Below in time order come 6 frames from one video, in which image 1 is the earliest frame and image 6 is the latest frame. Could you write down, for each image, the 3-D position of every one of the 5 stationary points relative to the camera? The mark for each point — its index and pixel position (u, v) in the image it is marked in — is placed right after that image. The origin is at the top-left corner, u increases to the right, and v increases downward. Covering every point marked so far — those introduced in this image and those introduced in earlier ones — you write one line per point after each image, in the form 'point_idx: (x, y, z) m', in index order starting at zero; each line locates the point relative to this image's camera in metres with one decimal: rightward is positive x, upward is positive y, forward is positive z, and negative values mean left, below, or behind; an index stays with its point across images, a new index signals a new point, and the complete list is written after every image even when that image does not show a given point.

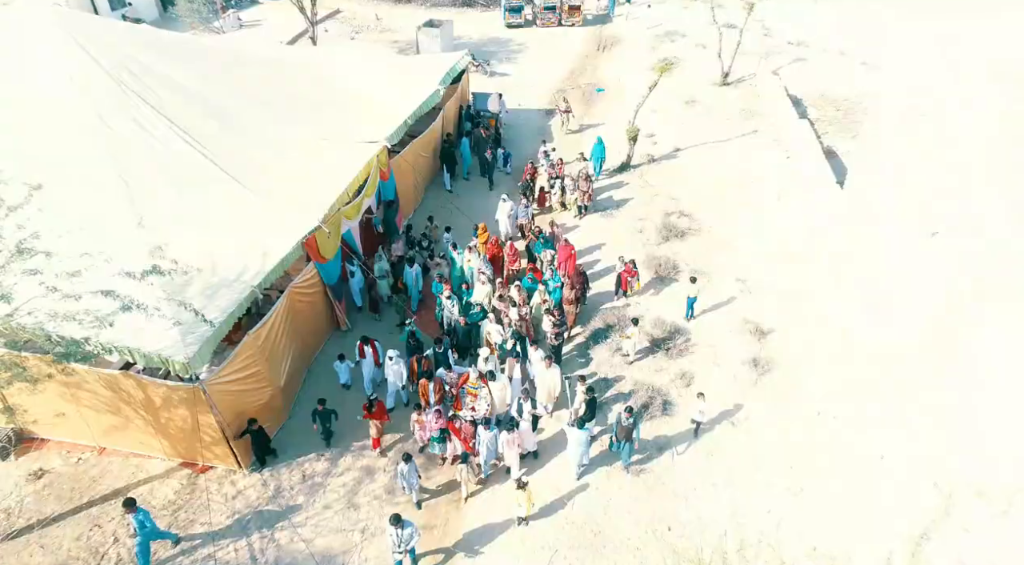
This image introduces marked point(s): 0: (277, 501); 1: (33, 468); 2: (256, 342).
0: (-3.1, -2.9, +10.2) m
1: (-6.4, -2.5, +10.4) m
2: (-3.5, -0.8, +10.5) m
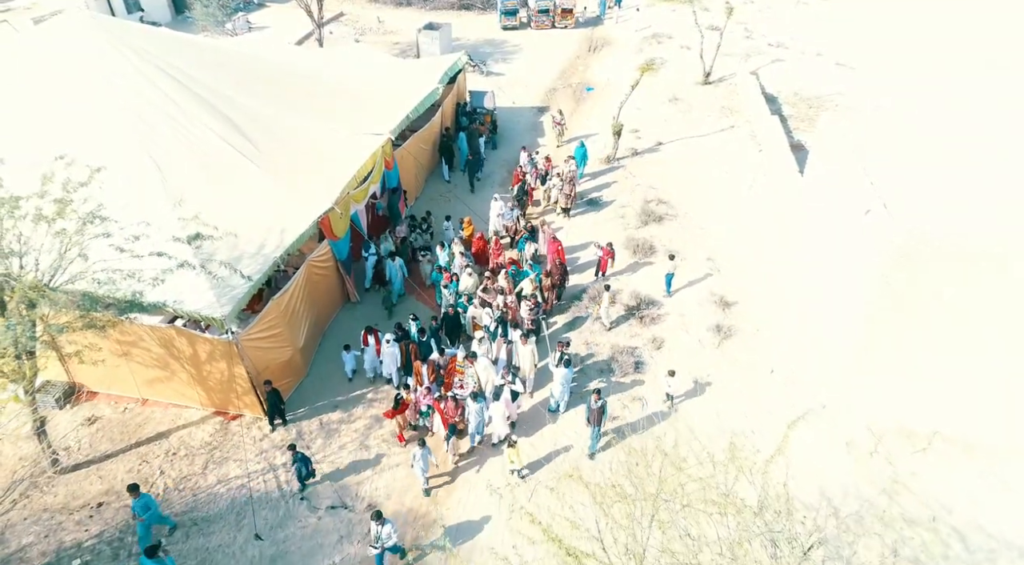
0: (-3.3, -2.4, +11.8) m
1: (-6.6, -2.1, +11.9) m
2: (-3.7, -0.4, +12.1) m
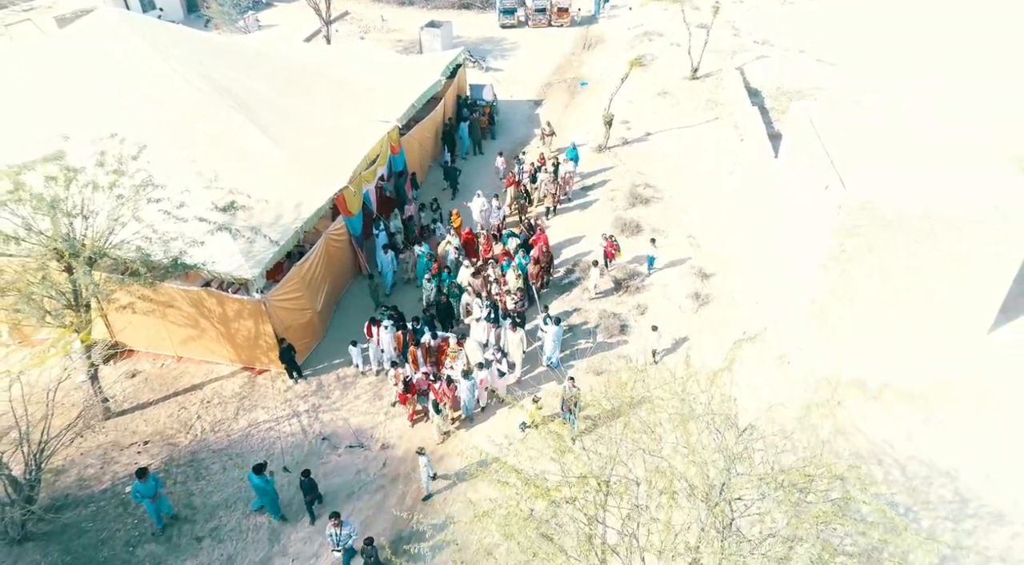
0: (-3.3, -1.9, +13.2) m
1: (-6.6, -1.5, +13.4) m
2: (-3.7, +0.2, +13.5) m
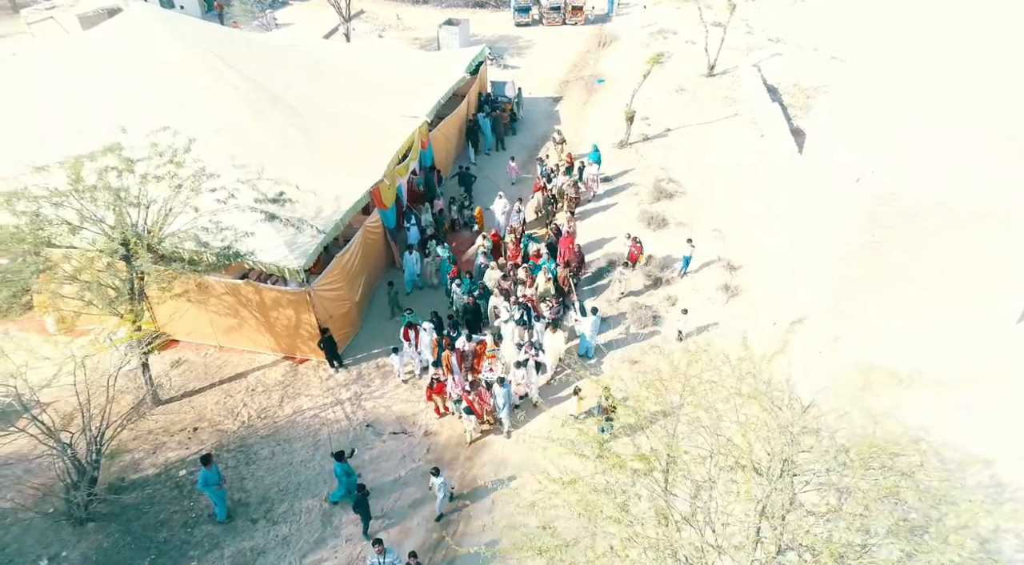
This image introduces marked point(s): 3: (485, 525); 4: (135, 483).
0: (-2.6, -1.7, +13.4) m
1: (-6.0, -1.3, +13.6) m
2: (-3.1, +0.3, +13.7) m
3: (-0.4, -3.5, +11.0) m
4: (-5.4, -2.9, +11.1) m
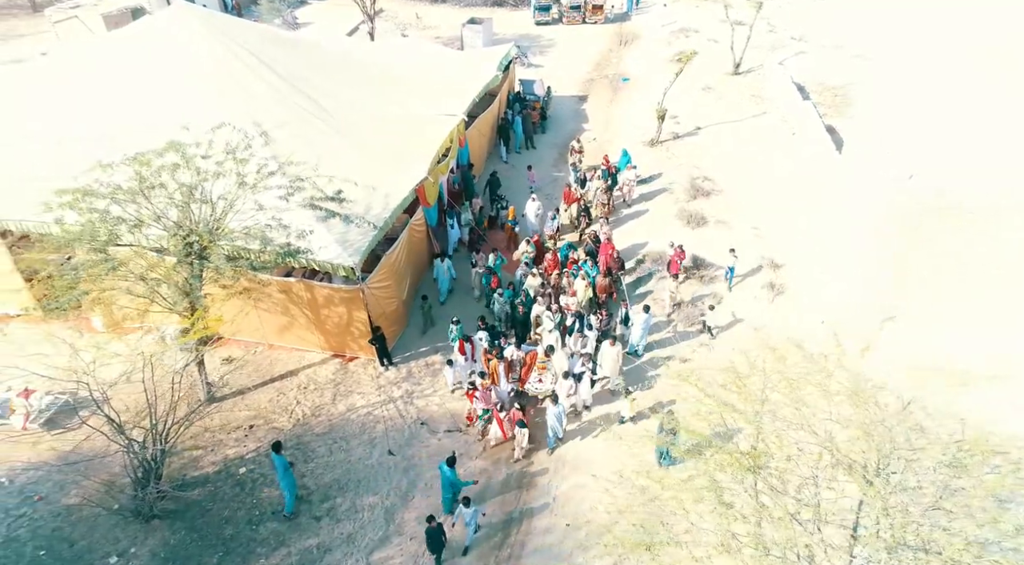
0: (-1.8, -1.7, +13.4) m
1: (-5.1, -1.3, +13.6) m
2: (-2.2, +0.4, +13.7) m
3: (+0.5, -3.4, +11.0) m
4: (-4.5, -2.8, +11.0) m
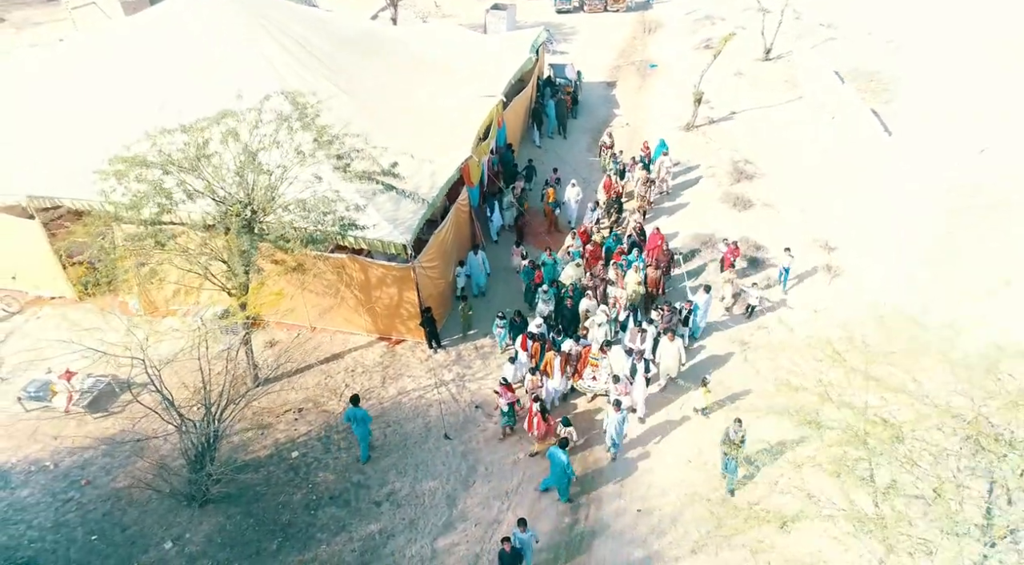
0: (-0.8, -1.3, +12.9) m
1: (-4.2, -0.9, +13.1) m
2: (-1.3, +0.7, +13.2) m
3: (+1.4, -3.1, +10.5) m
4: (-3.6, -2.5, +10.6) m
